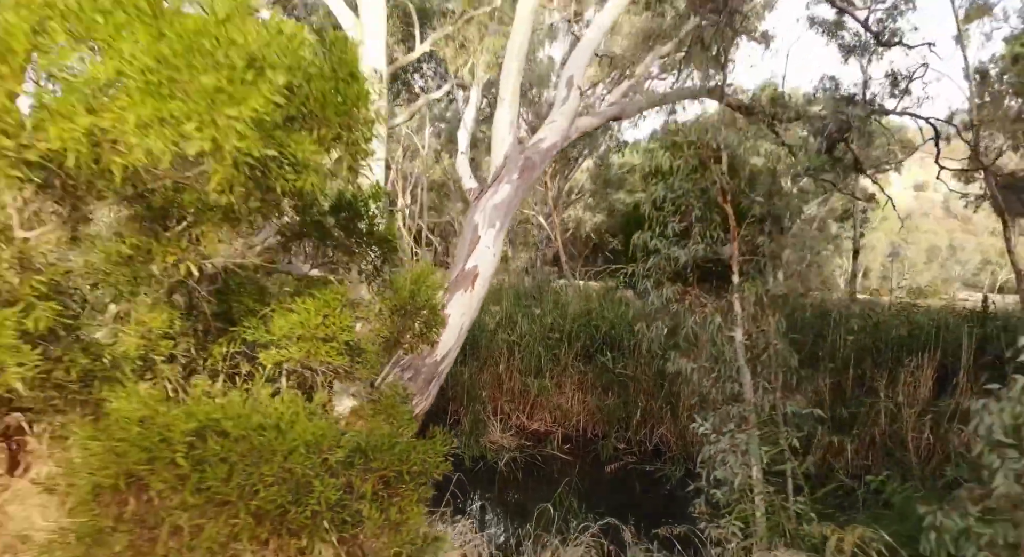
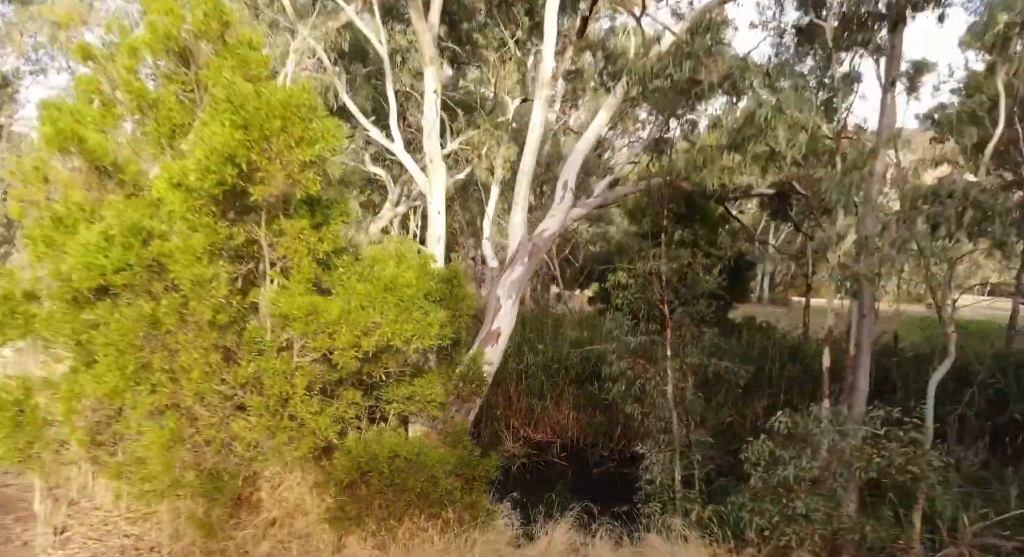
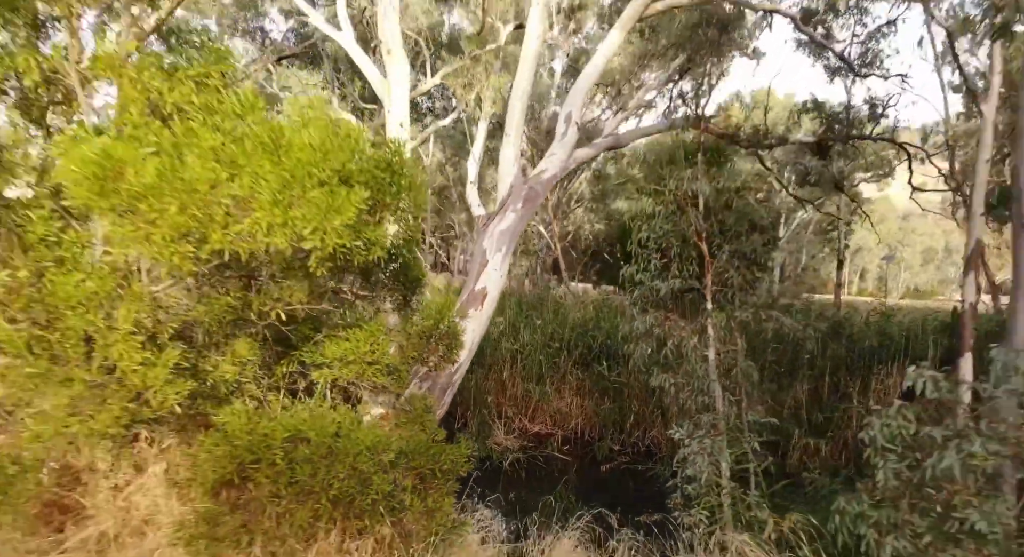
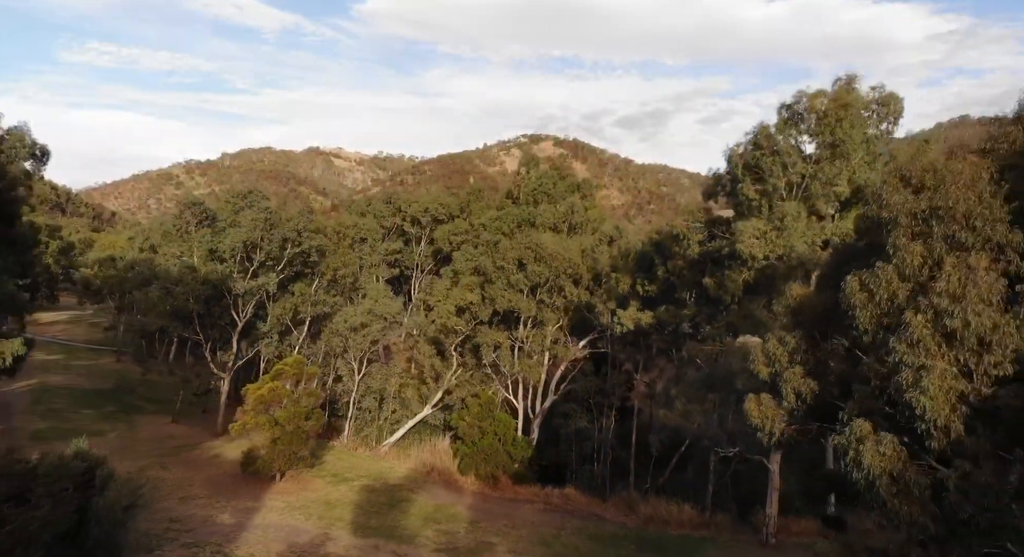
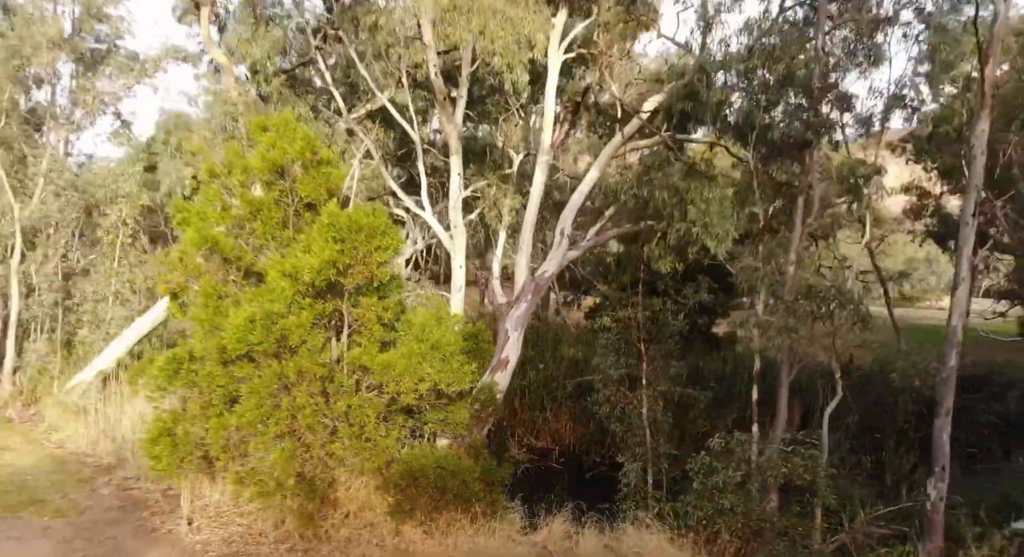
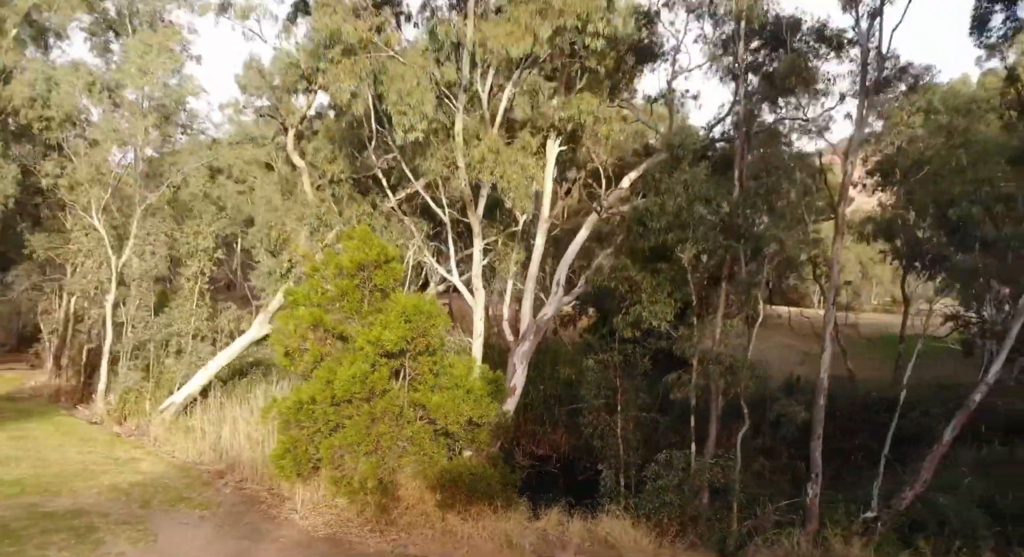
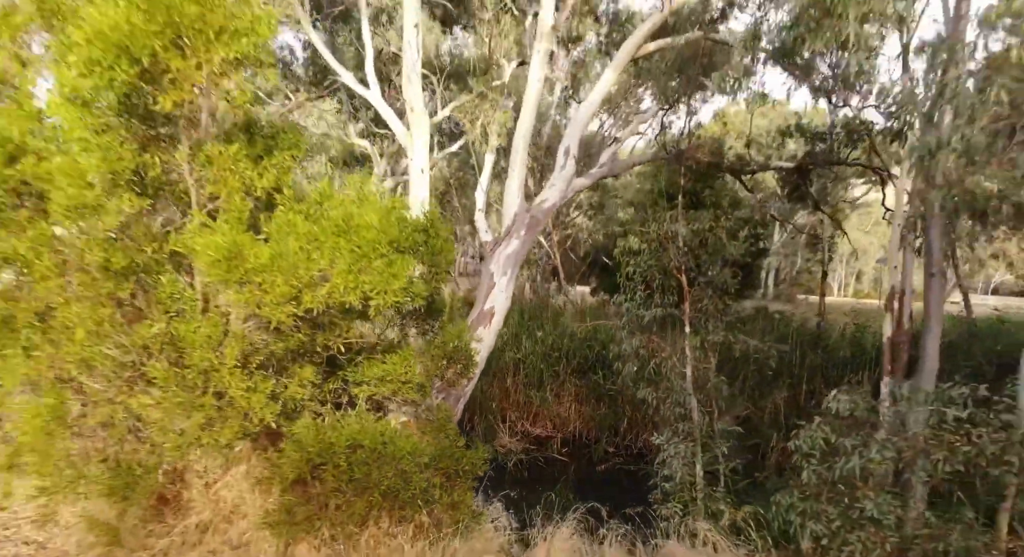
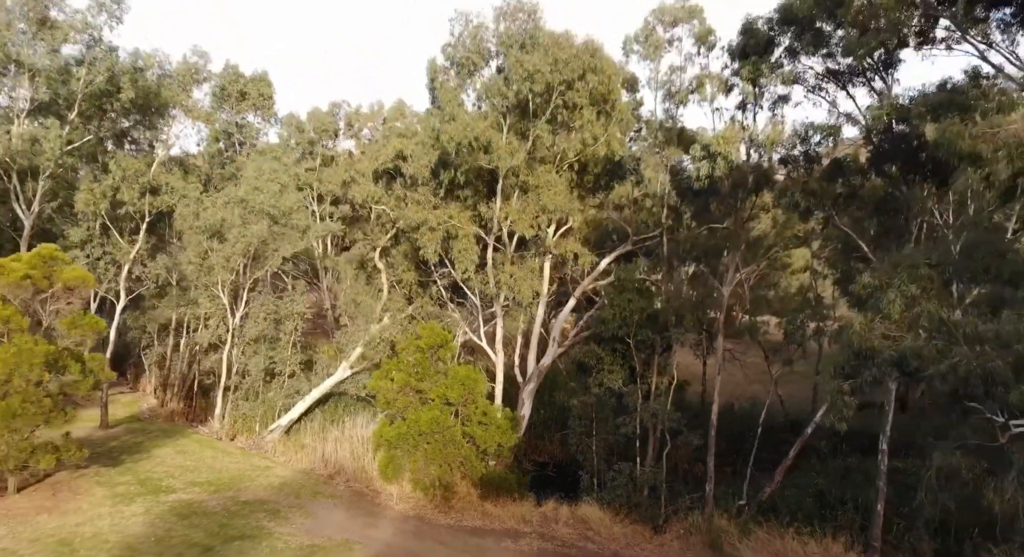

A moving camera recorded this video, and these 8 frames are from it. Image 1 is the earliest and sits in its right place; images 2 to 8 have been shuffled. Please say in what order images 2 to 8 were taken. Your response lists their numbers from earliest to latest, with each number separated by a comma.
3, 7, 2, 5, 6, 8, 4
